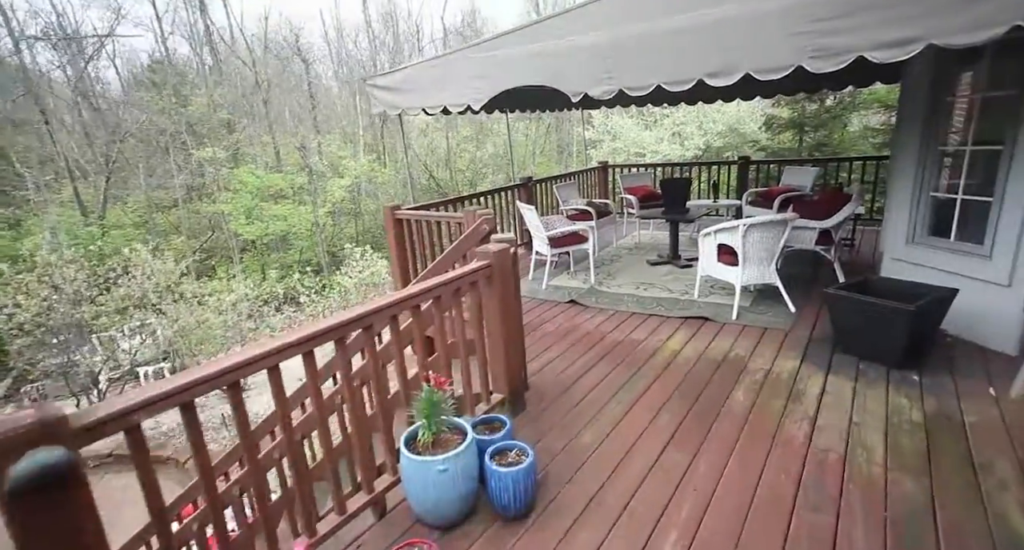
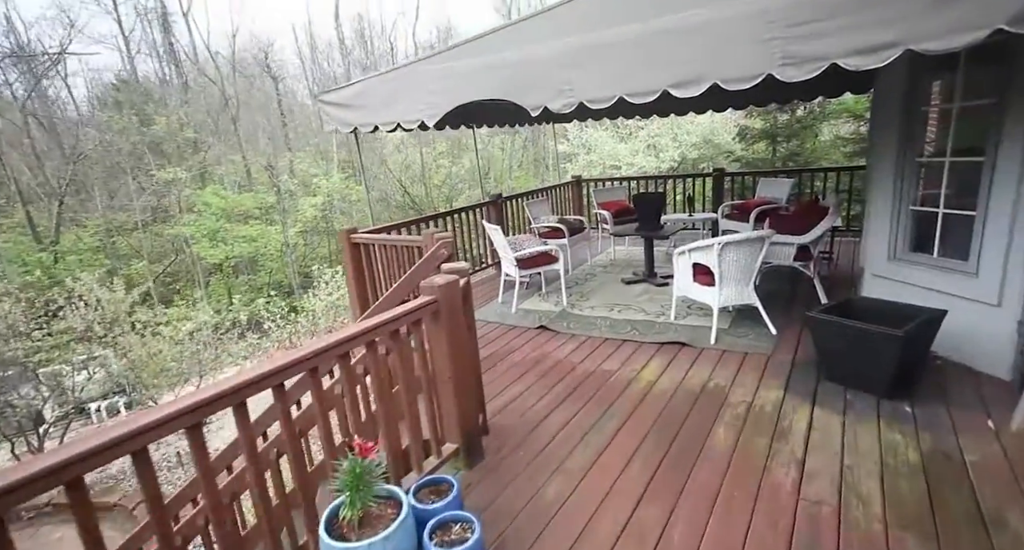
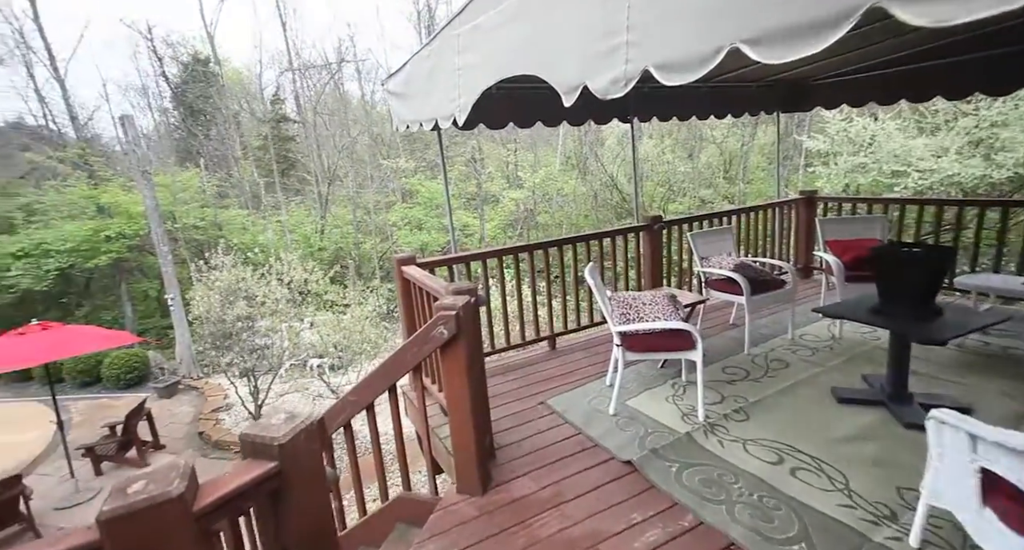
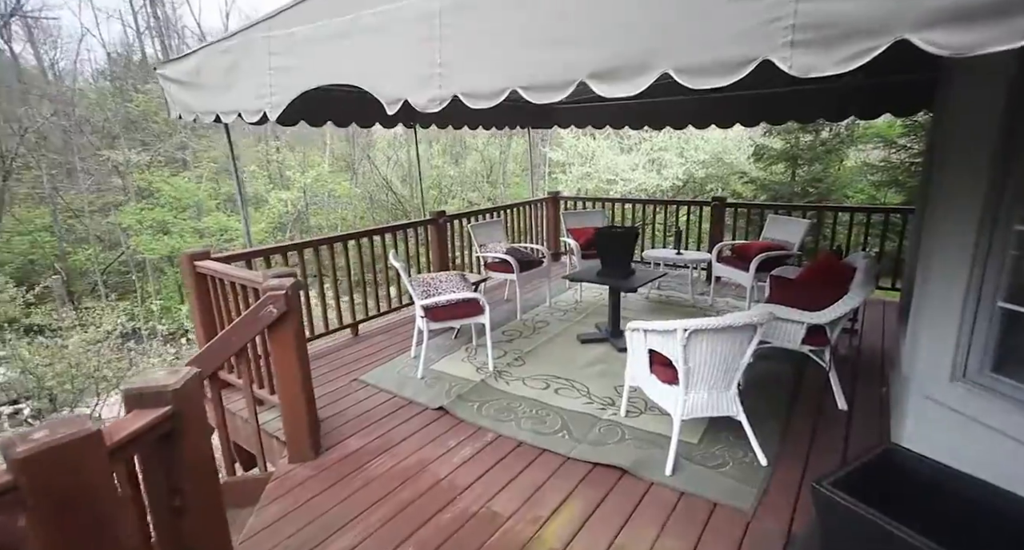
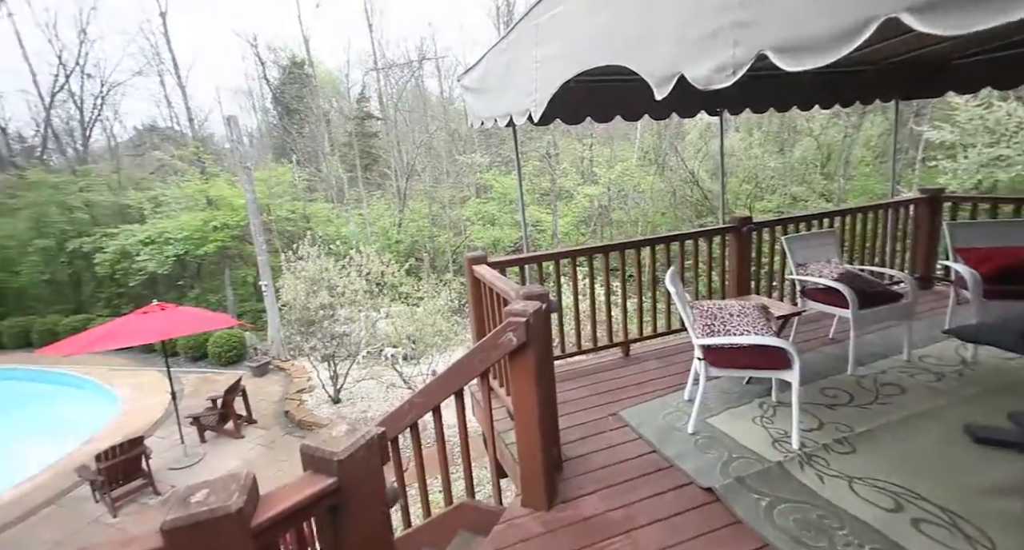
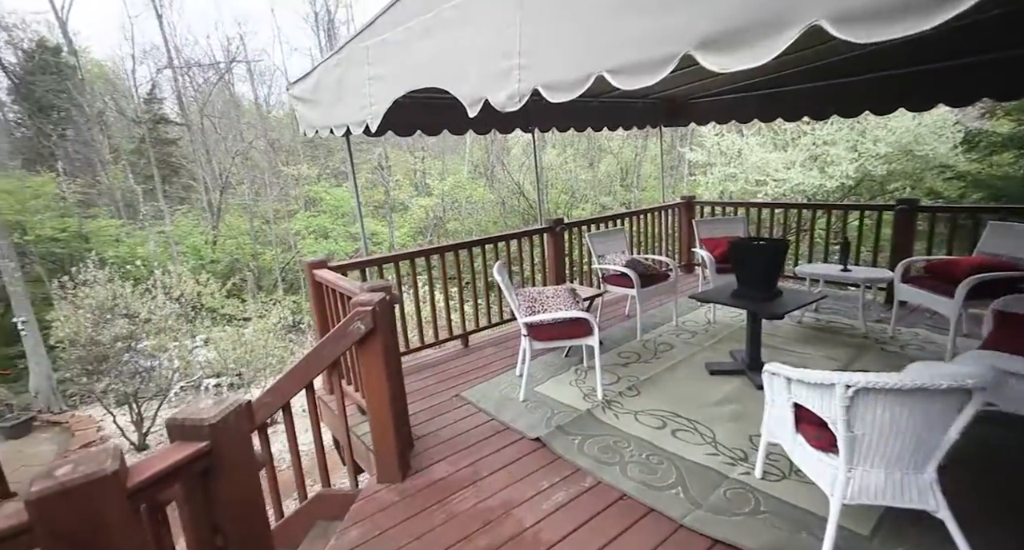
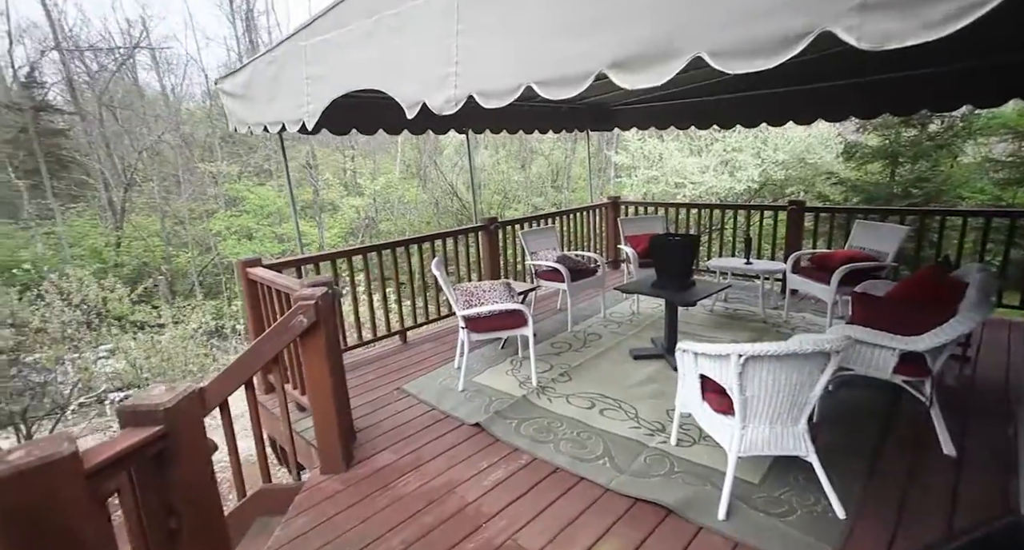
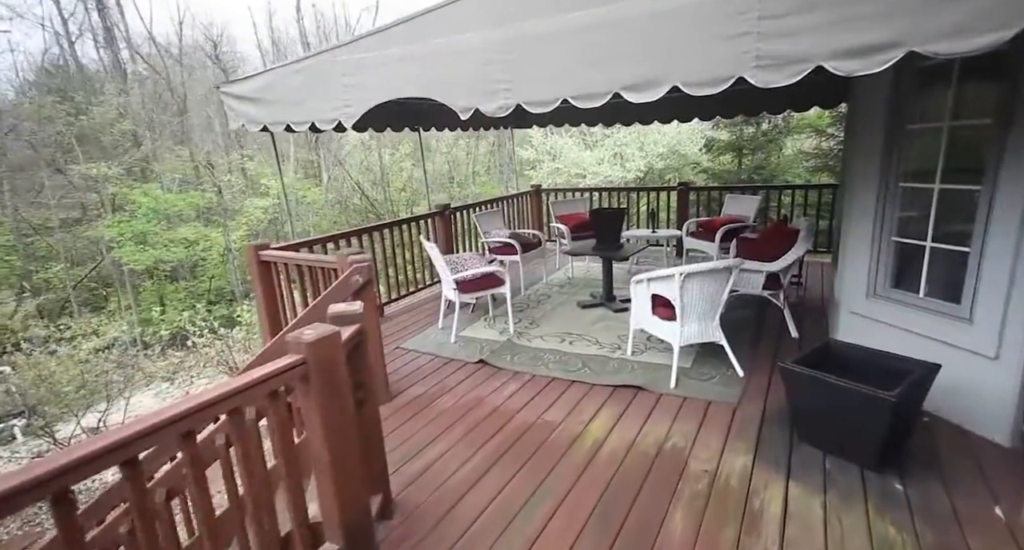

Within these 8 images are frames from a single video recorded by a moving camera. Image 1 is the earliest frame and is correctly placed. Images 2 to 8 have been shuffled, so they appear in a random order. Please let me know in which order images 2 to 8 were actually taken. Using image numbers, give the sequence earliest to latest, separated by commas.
2, 8, 4, 7, 6, 3, 5
